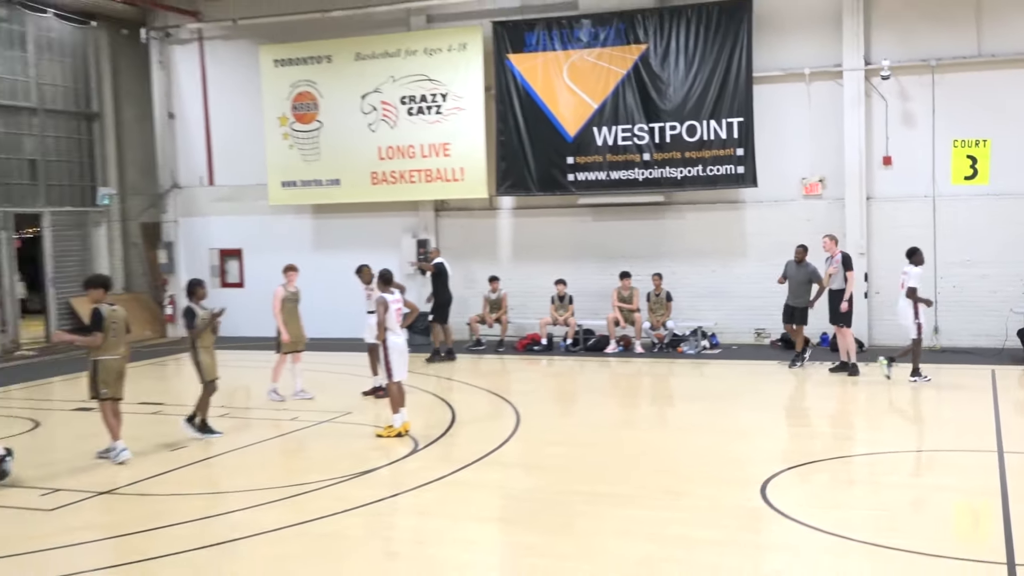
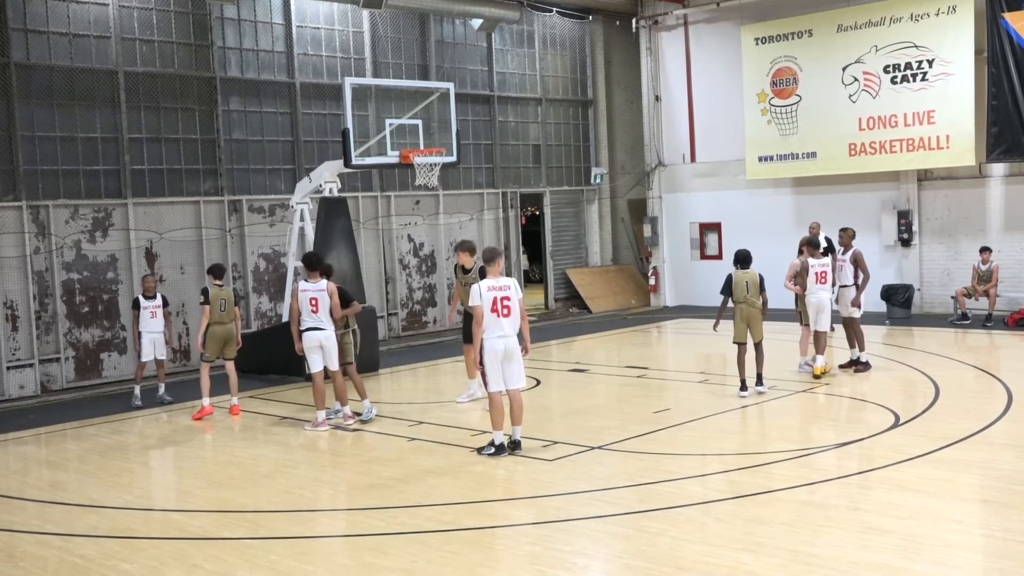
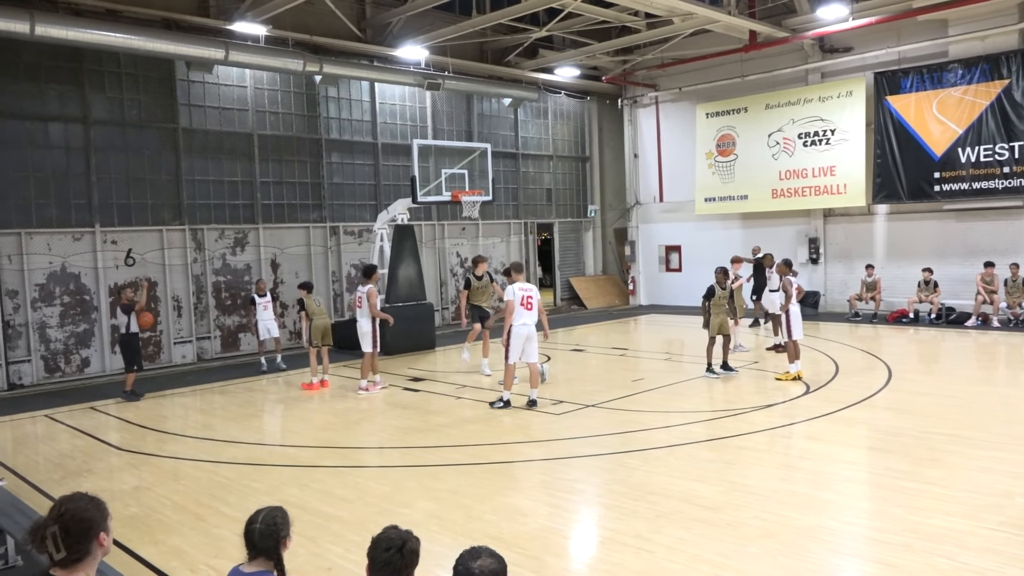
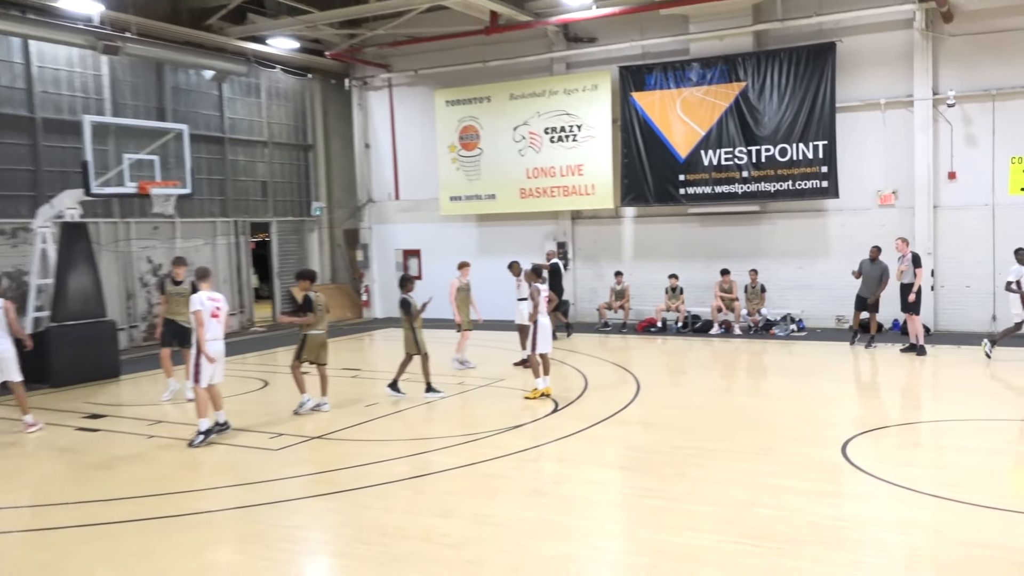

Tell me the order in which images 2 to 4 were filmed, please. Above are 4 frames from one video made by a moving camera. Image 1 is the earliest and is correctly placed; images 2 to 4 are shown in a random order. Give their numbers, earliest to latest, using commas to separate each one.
4, 3, 2
